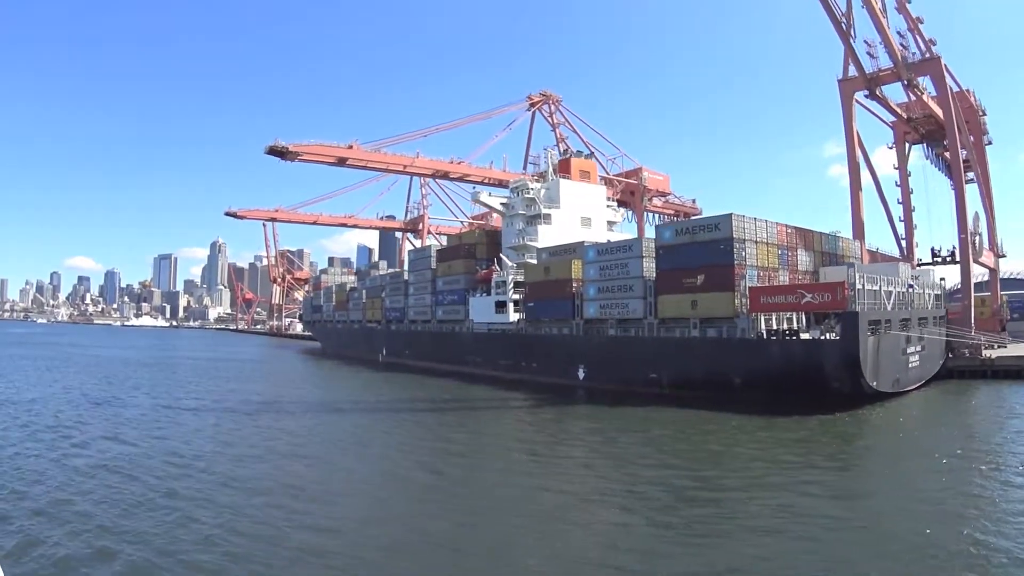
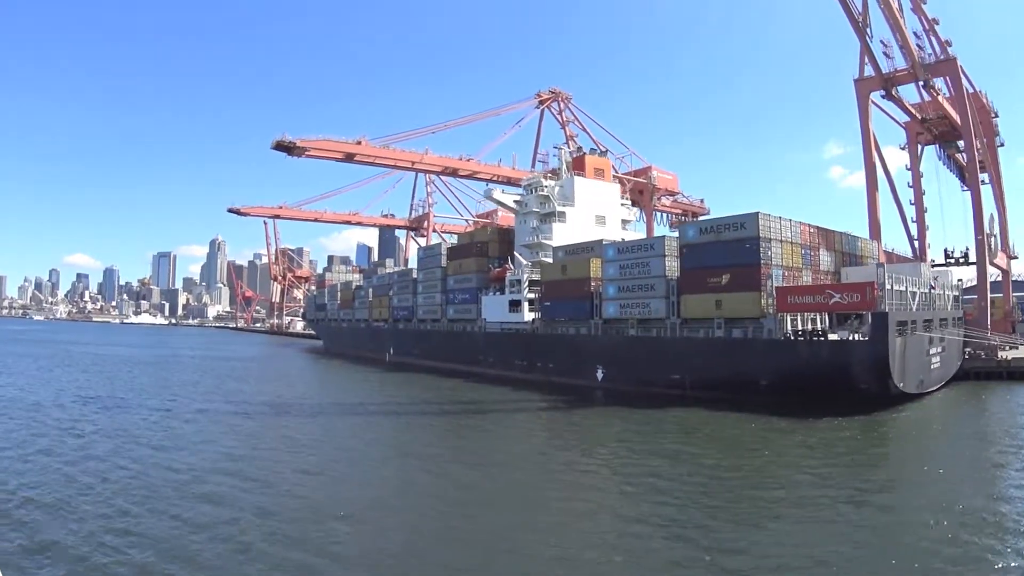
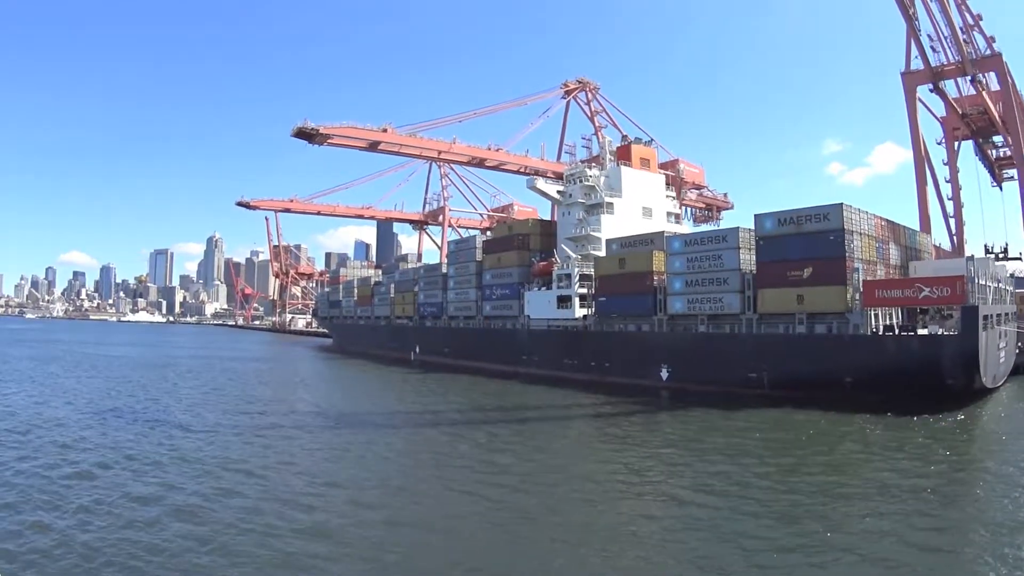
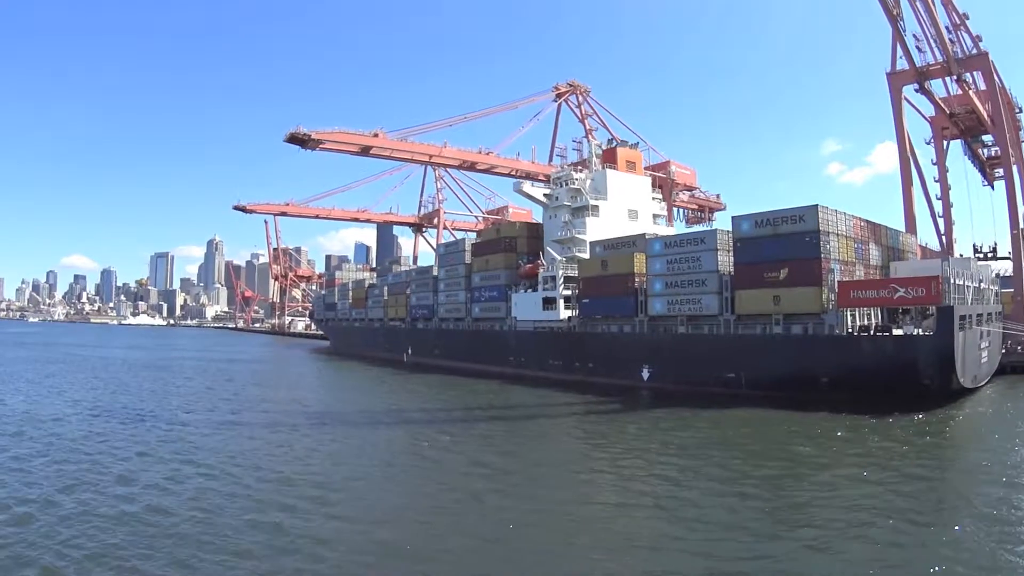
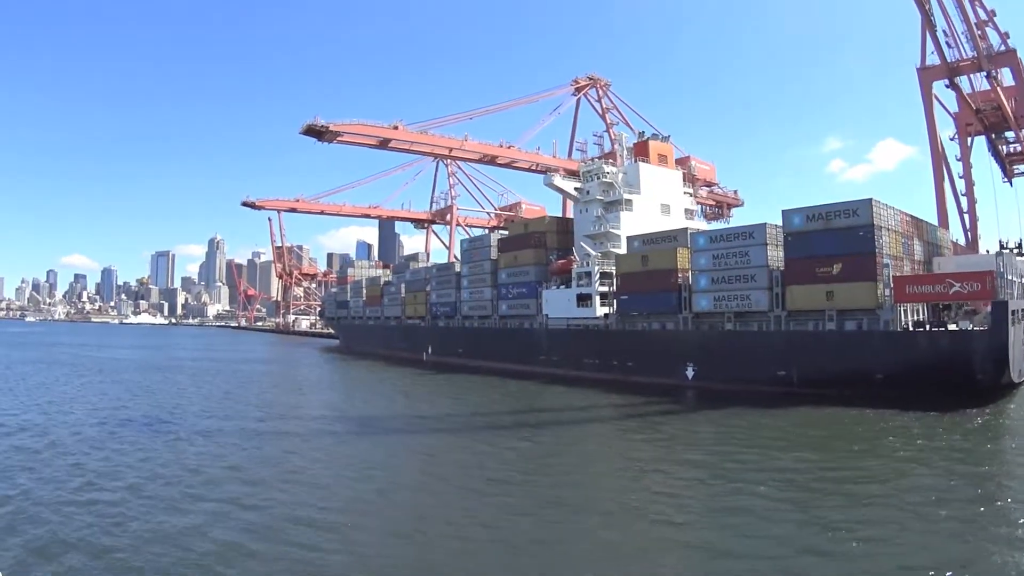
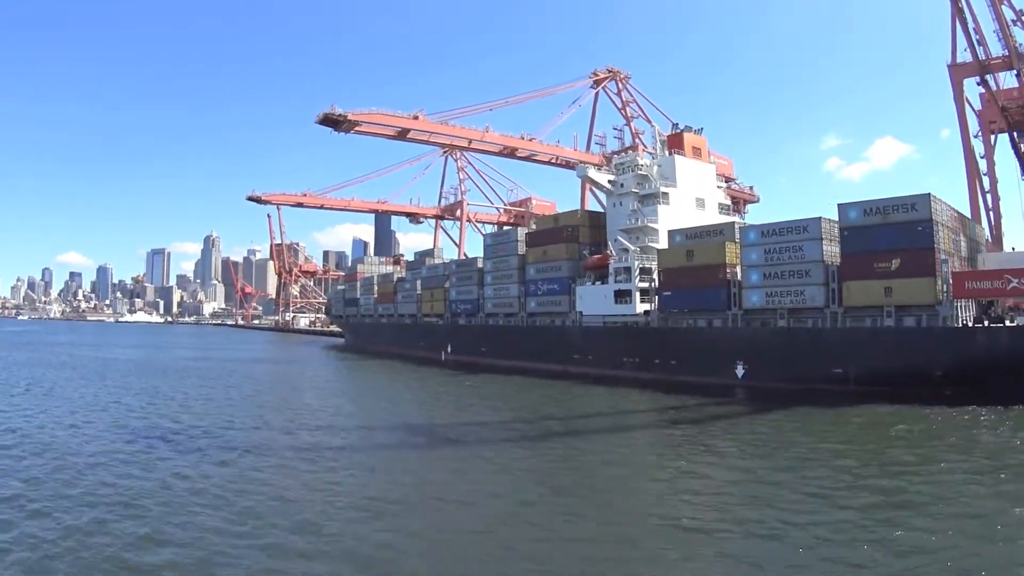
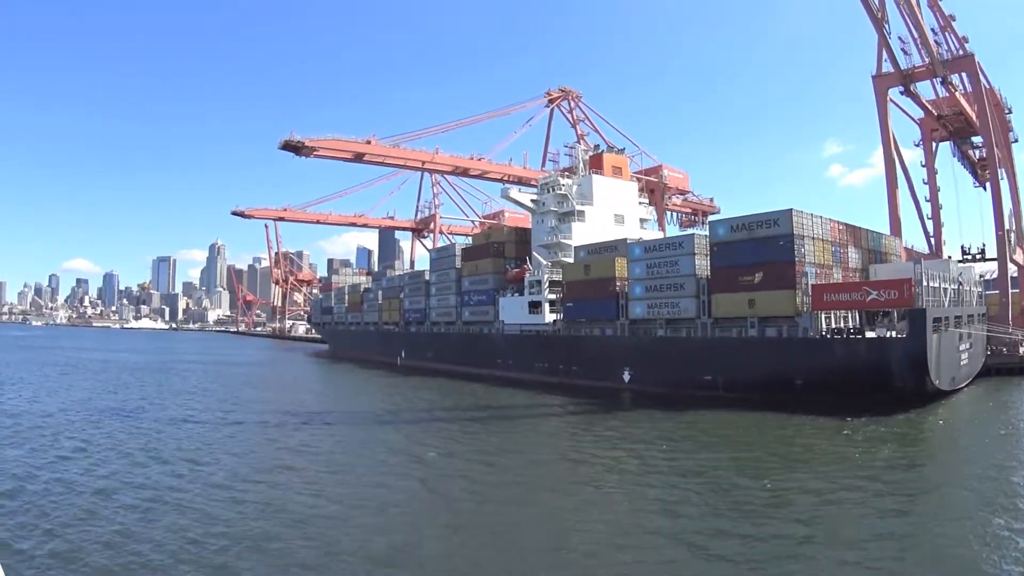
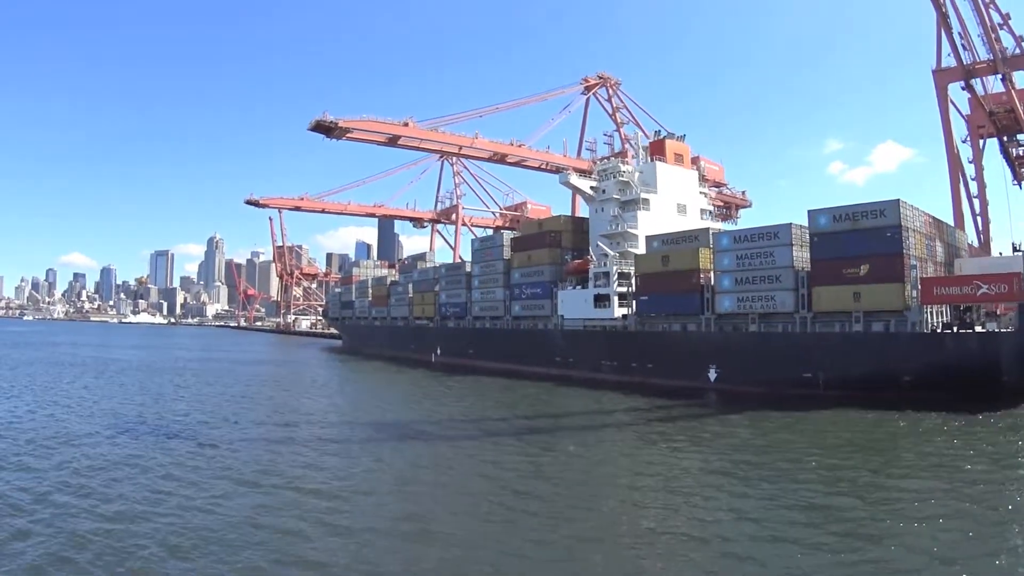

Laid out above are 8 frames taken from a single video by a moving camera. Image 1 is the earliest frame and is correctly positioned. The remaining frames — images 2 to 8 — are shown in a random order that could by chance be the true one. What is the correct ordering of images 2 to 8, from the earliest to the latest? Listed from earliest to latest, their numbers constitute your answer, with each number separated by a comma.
2, 7, 4, 3, 5, 8, 6
